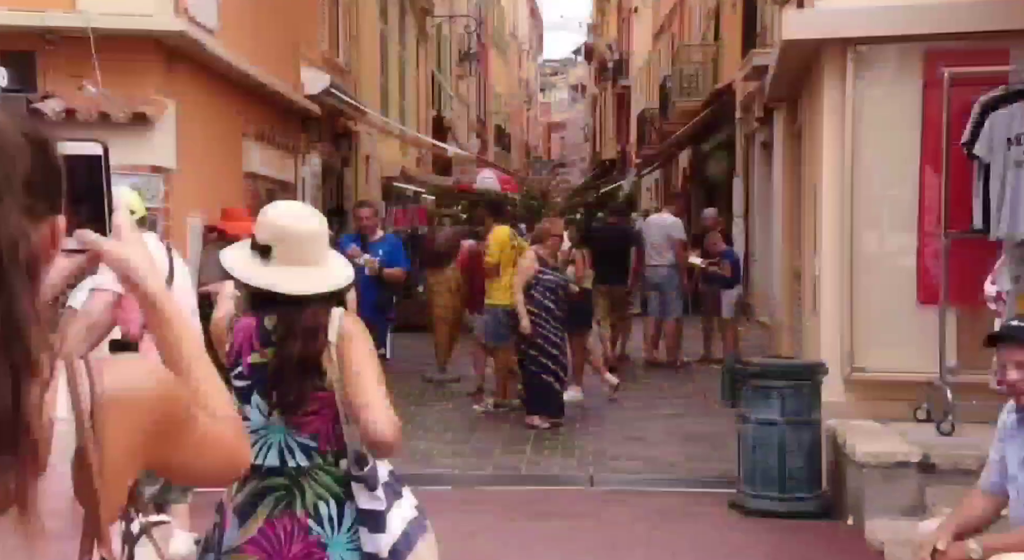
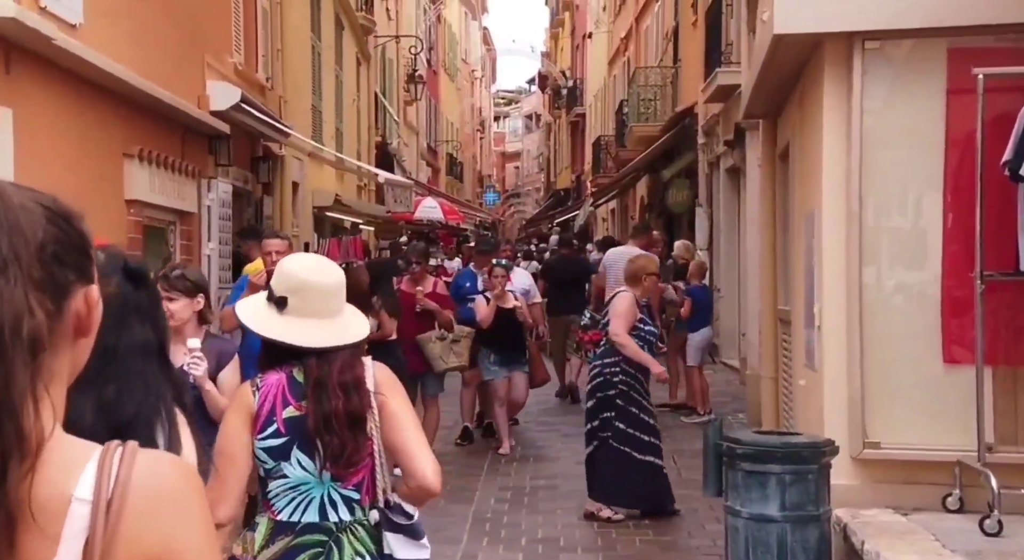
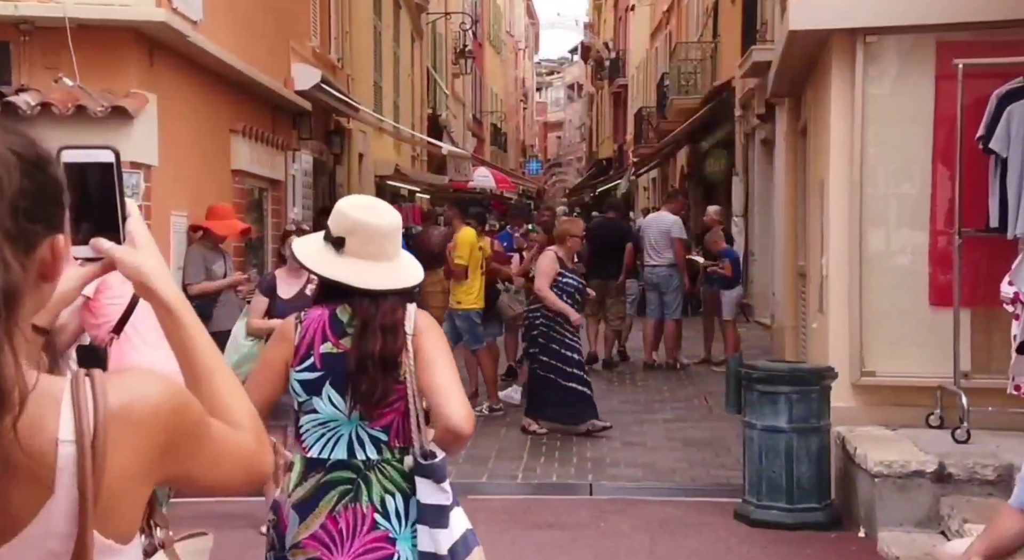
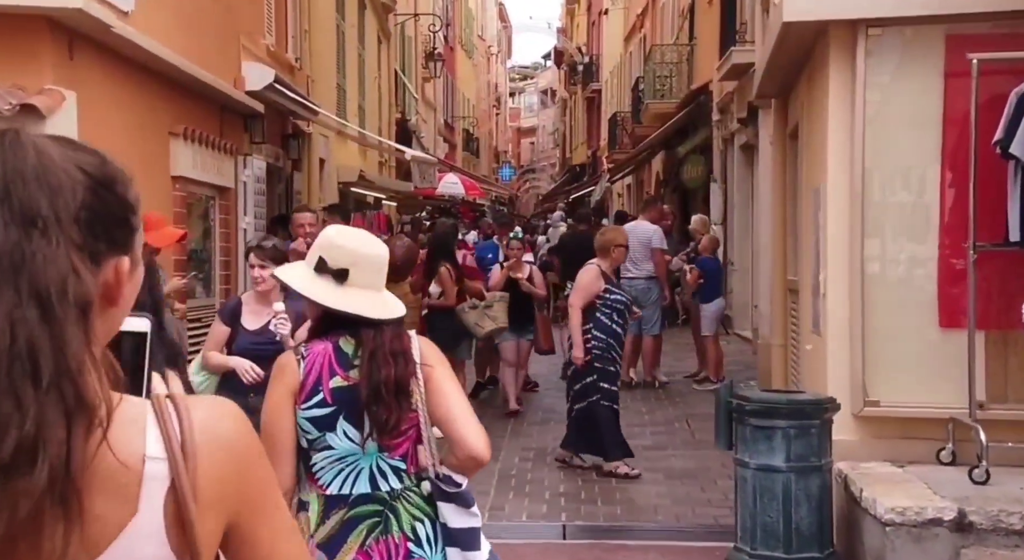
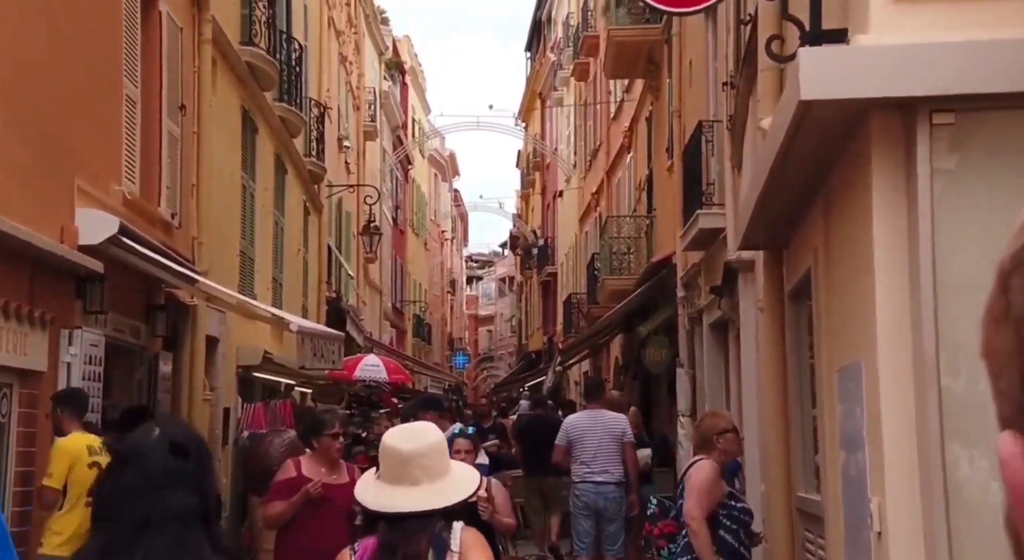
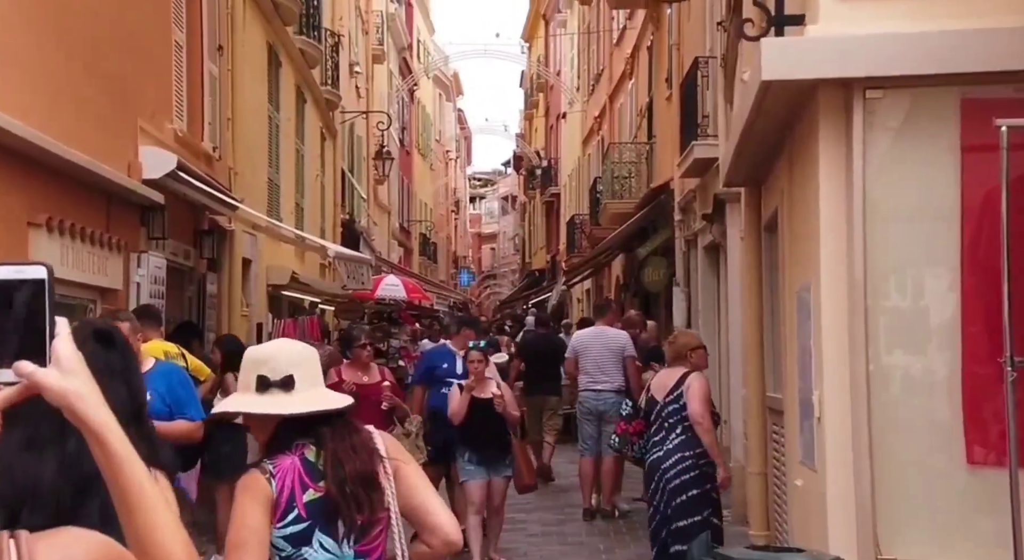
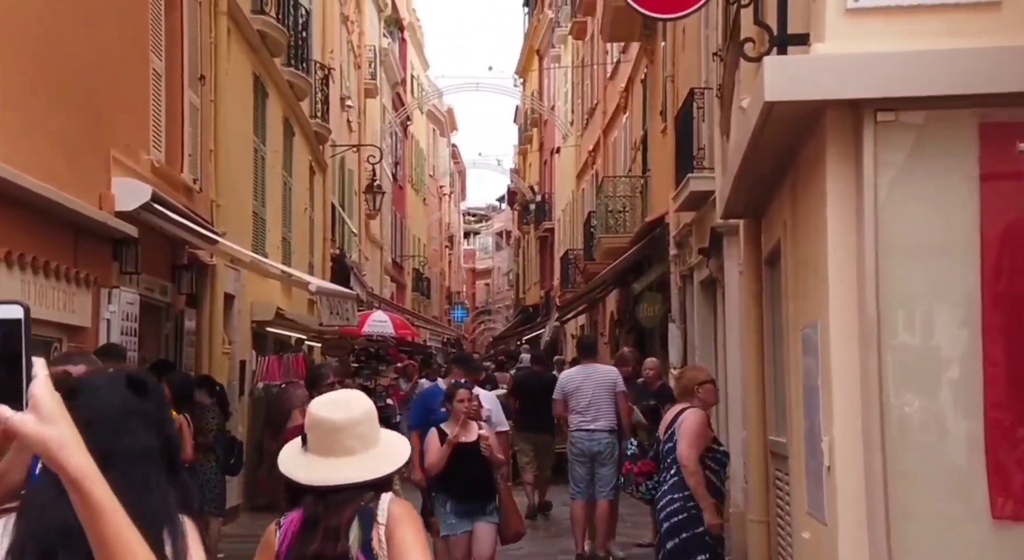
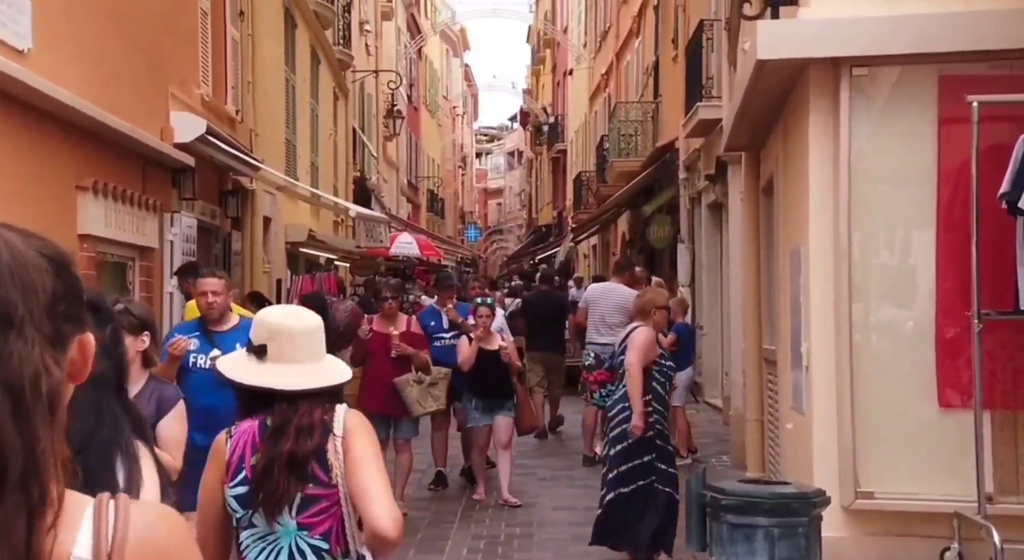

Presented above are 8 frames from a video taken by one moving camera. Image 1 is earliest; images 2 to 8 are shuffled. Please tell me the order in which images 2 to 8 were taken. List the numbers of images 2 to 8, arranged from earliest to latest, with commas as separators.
3, 4, 2, 8, 6, 7, 5
